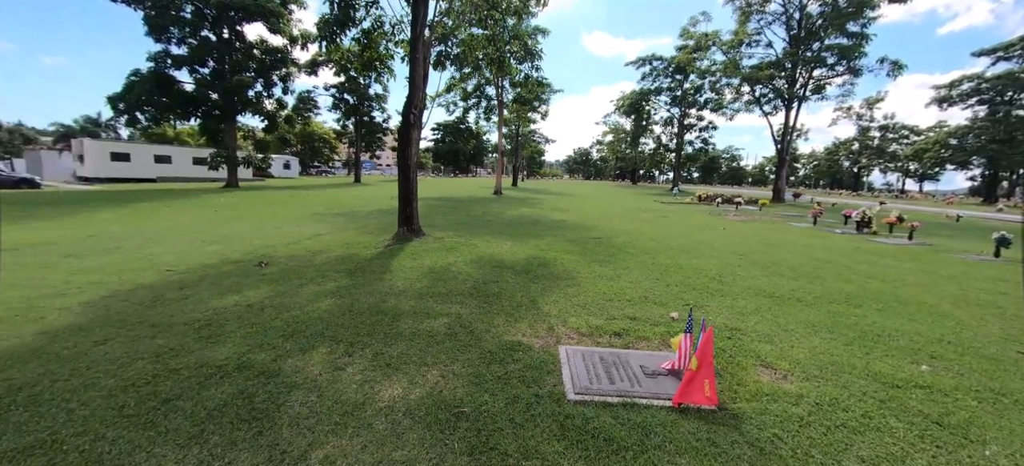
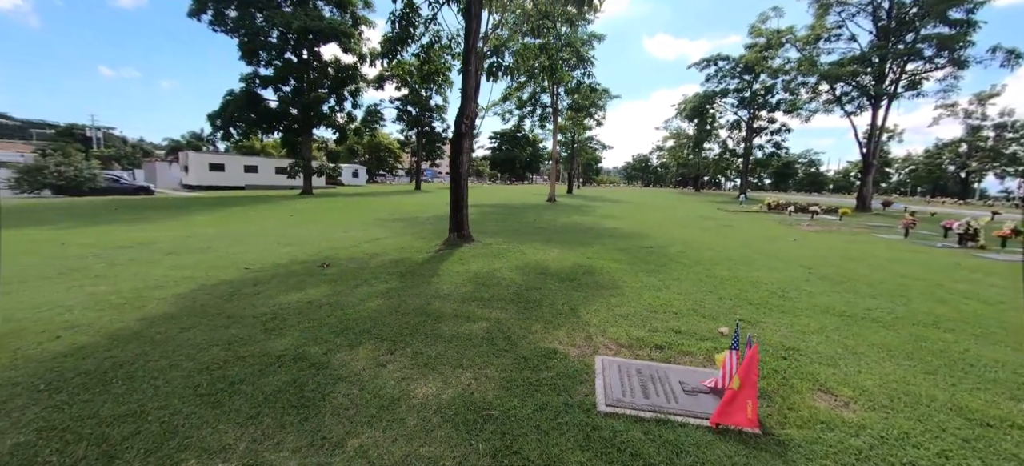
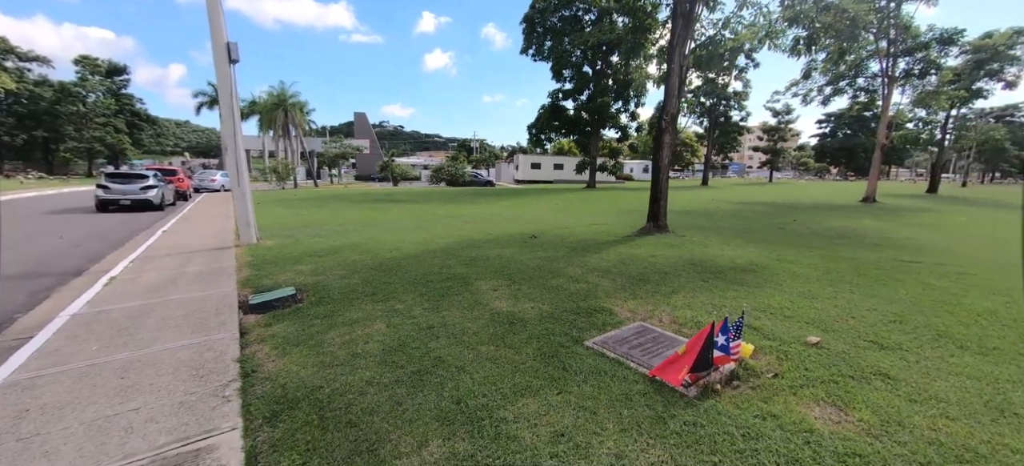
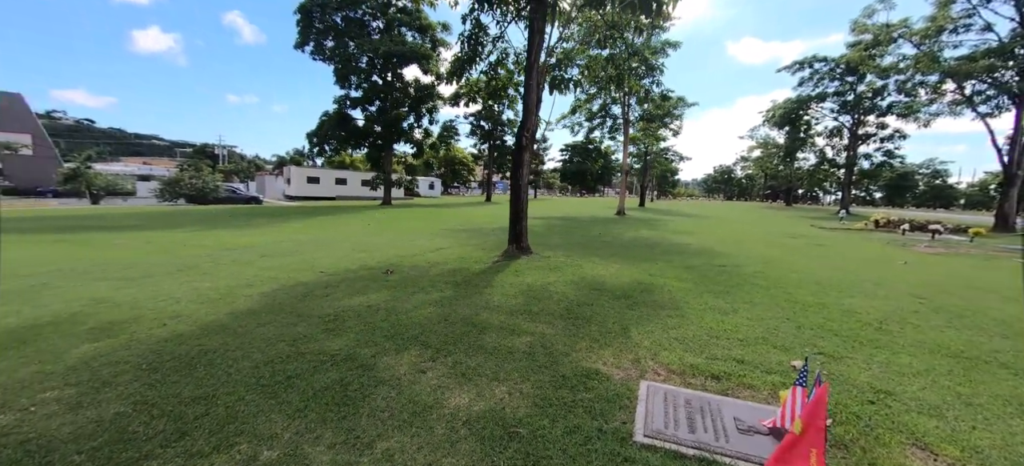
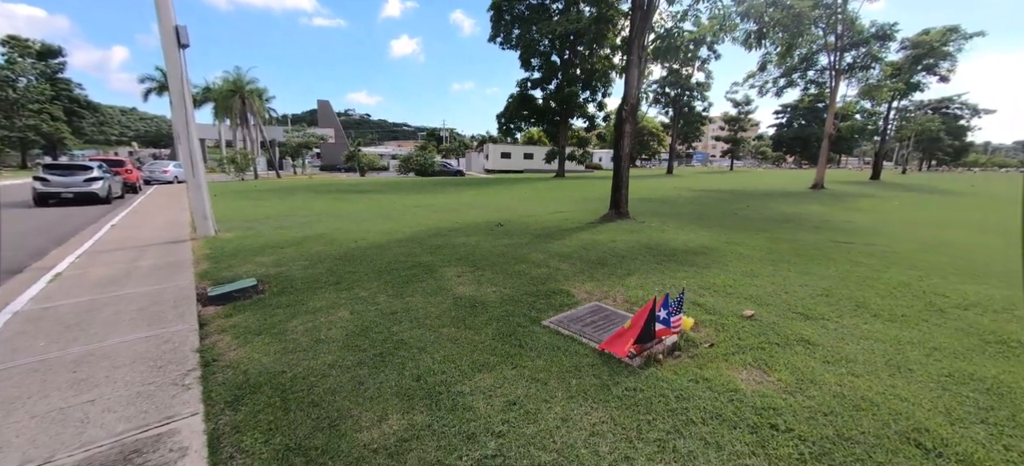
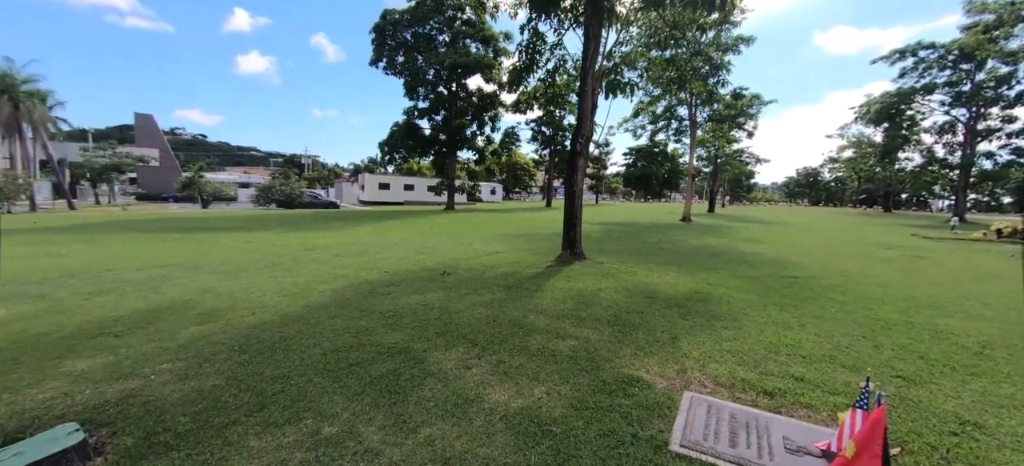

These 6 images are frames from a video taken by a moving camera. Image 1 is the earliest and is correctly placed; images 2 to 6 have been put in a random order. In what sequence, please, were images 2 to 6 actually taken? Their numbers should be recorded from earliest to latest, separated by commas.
2, 4, 6, 3, 5
